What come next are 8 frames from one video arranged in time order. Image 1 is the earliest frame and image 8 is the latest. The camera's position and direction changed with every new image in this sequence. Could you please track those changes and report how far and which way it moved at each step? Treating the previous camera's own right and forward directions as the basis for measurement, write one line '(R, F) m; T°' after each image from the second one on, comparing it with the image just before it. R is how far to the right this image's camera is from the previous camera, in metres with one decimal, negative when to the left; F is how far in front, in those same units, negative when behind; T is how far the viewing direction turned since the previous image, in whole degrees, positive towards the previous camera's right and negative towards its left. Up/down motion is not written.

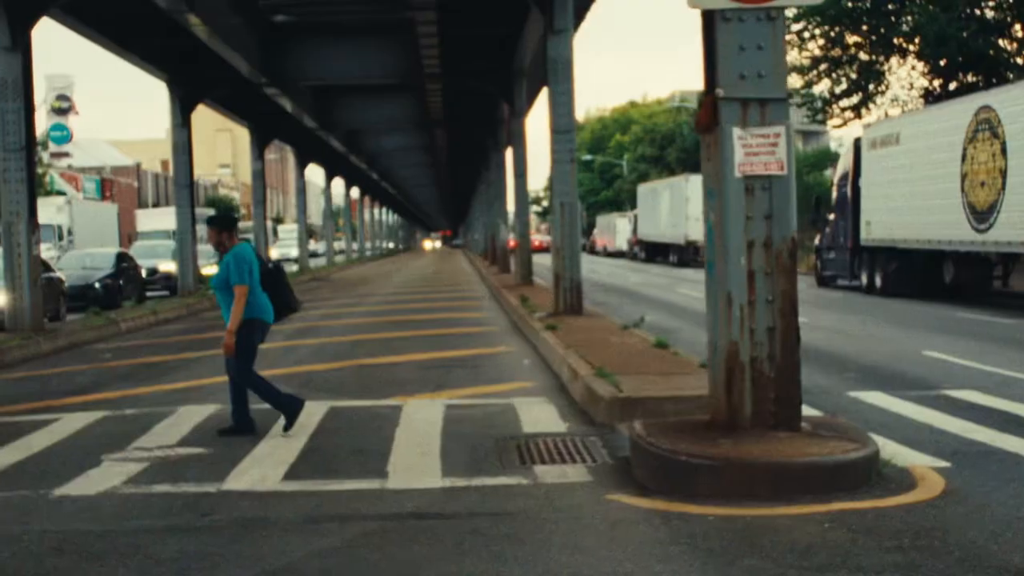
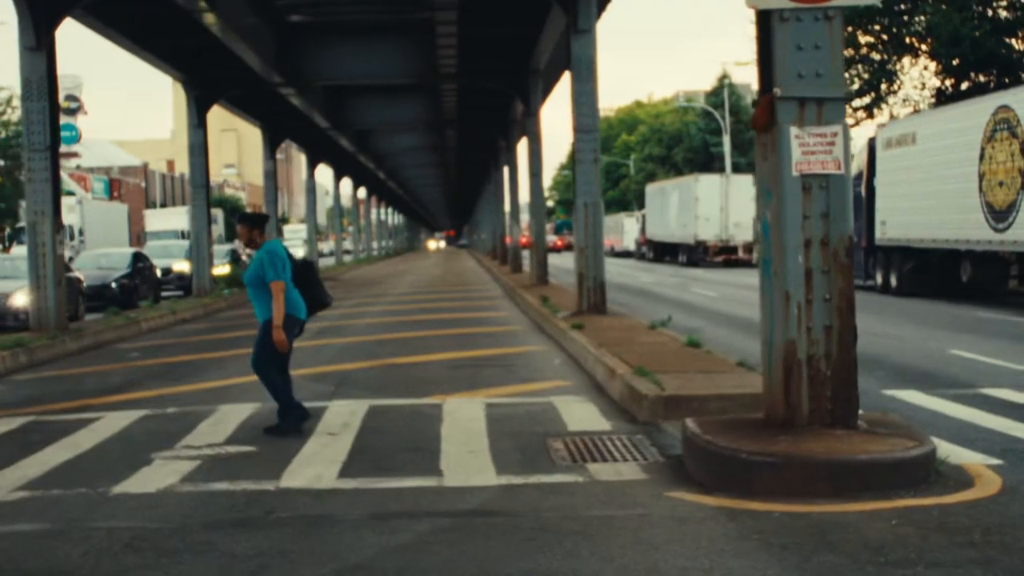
(-0.3, 0.0) m; 0°
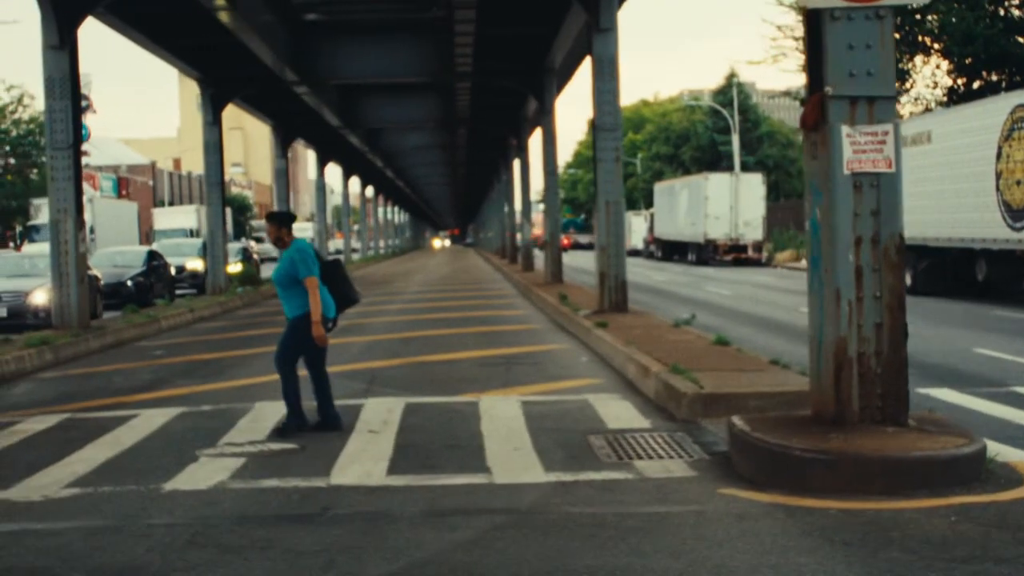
(-0.3, 0.0) m; 0°
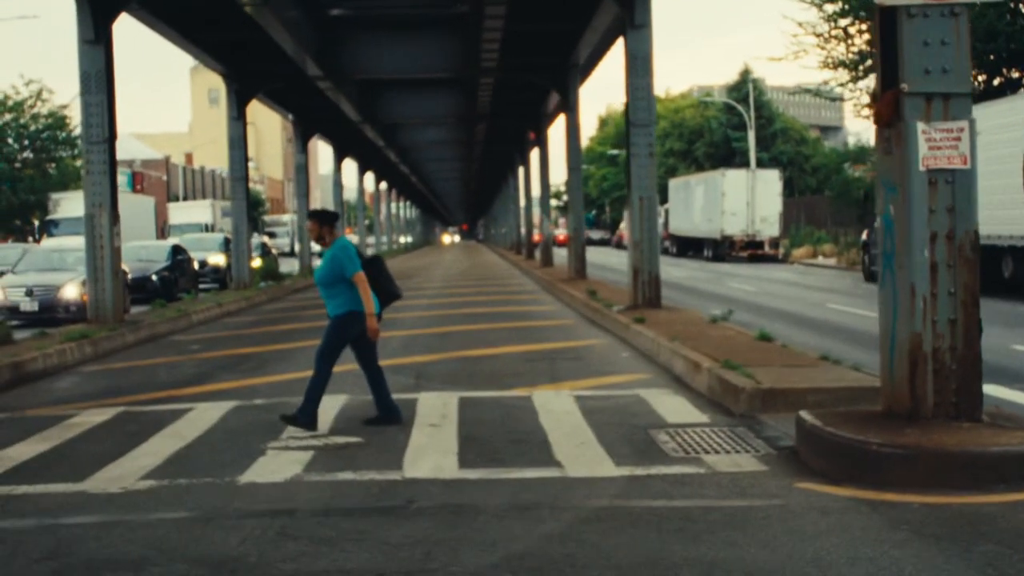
(-0.4, 0.0) m; 0°
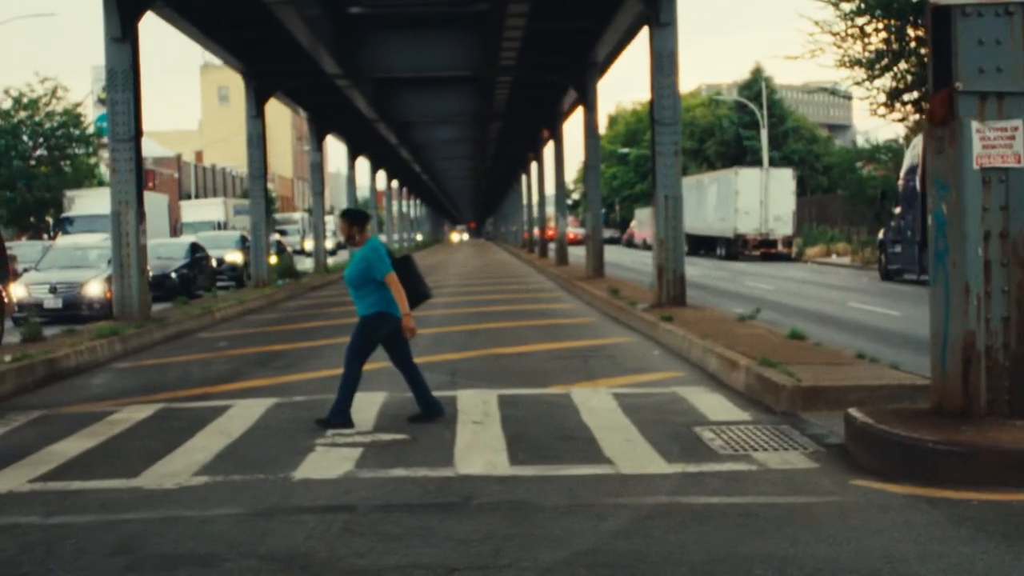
(-0.3, 0.0) m; 0°
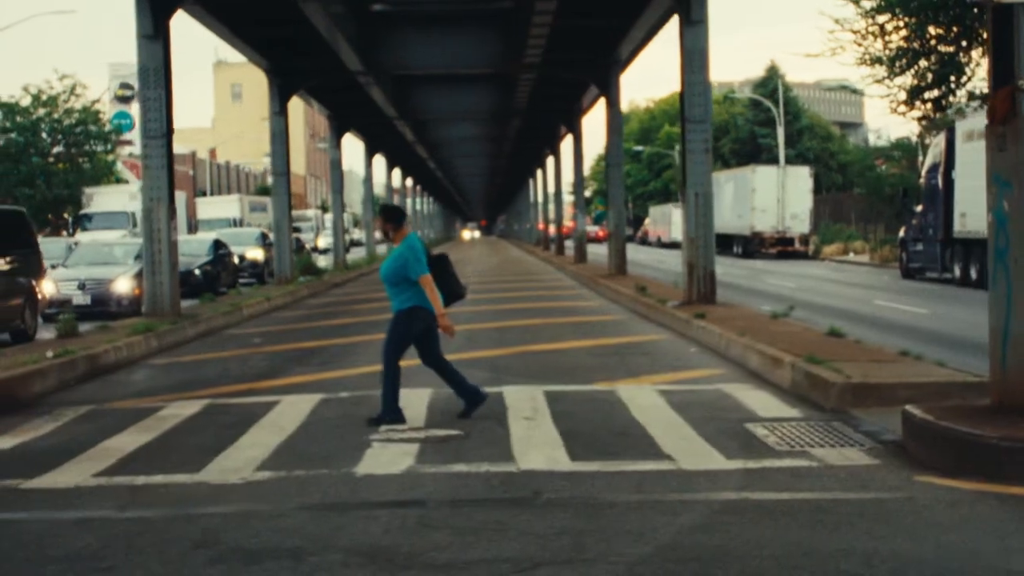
(-0.3, 0.0) m; 0°
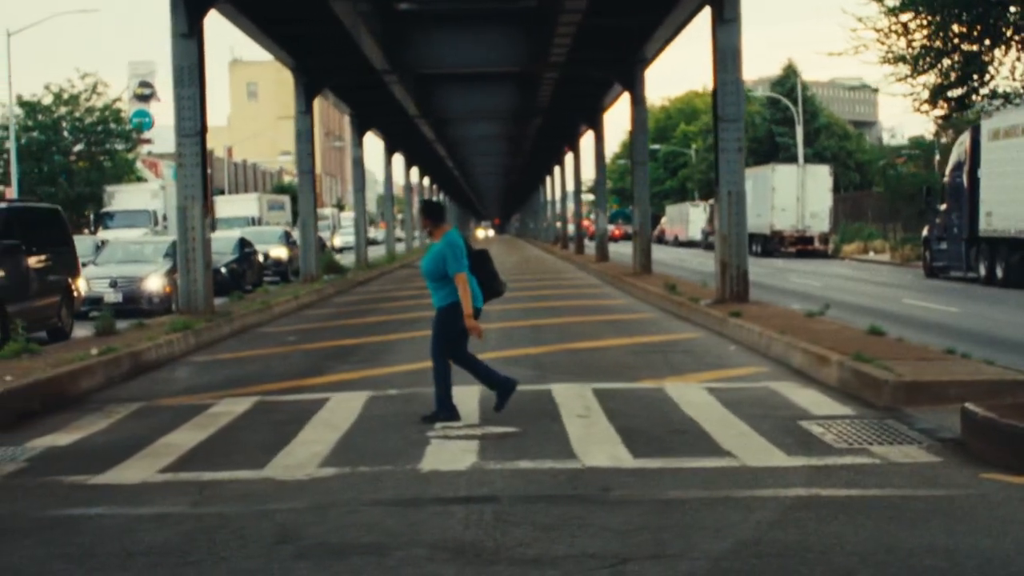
(-0.3, 0.0) m; 0°
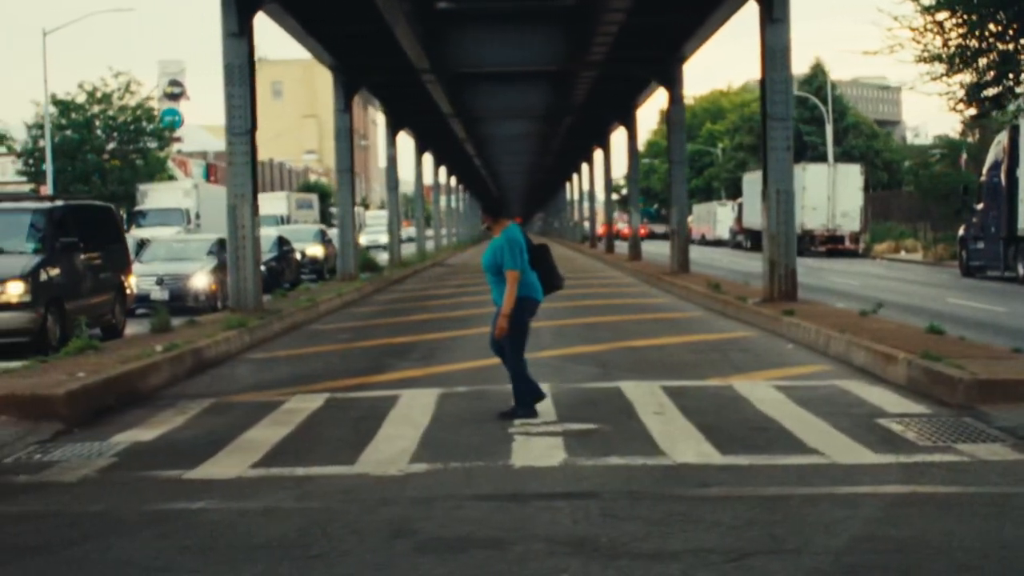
(-0.4, -0.1) m; -1°
